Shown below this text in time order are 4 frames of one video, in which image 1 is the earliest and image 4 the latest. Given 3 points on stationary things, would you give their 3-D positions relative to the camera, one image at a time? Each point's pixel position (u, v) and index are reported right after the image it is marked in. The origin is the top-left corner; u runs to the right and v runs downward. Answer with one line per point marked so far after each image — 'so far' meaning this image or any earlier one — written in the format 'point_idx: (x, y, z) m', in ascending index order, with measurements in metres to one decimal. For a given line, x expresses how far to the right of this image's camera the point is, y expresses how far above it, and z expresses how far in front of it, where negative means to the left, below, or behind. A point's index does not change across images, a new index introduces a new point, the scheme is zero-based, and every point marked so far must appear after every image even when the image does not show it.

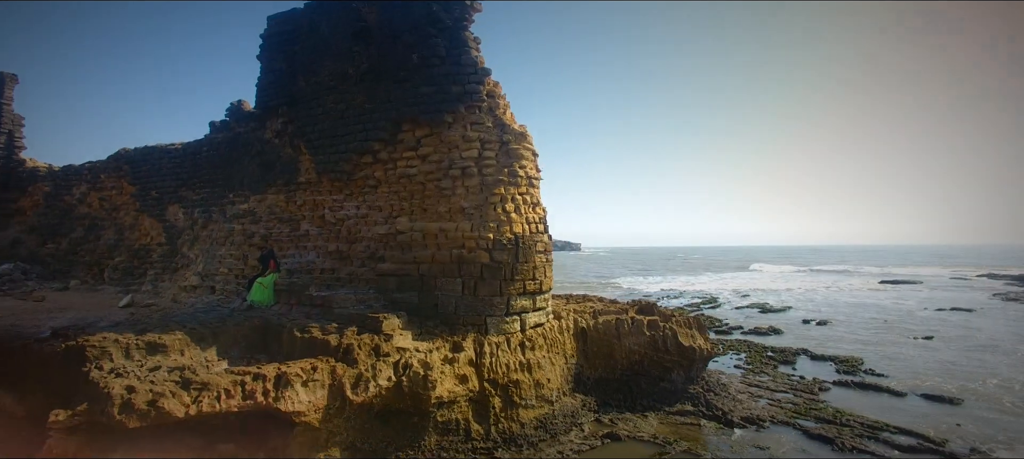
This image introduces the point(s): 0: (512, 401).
0: (0.0, -2.1, +6.2) m
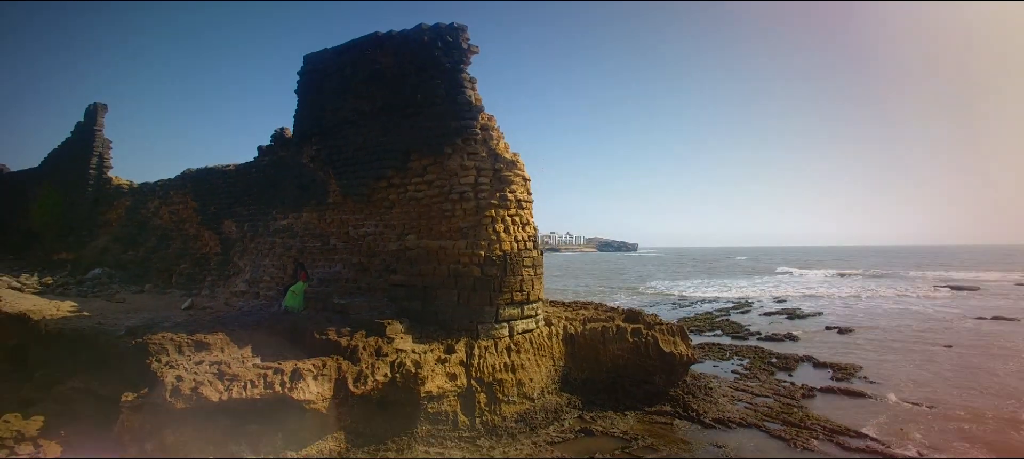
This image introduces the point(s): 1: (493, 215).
0: (-0.2, -2.4, +7.2) m
1: (-0.3, +0.2, +7.8) m
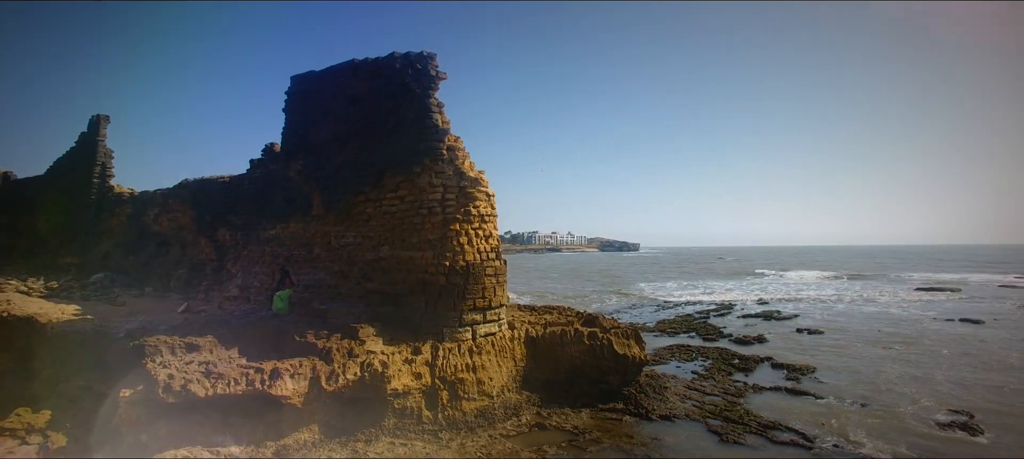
0: (-0.8, -2.6, +7.9) m
1: (-0.9, 0.0, +8.5) m
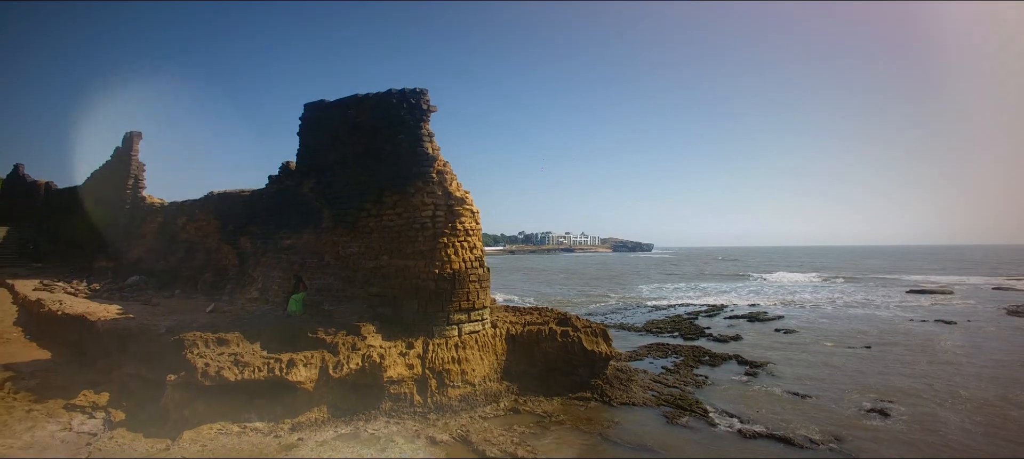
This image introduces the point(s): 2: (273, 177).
0: (-1.2, -2.8, +9.3) m
1: (-1.3, -0.2, +9.9) m
2: (-6.7, +1.5, +14.3) m
